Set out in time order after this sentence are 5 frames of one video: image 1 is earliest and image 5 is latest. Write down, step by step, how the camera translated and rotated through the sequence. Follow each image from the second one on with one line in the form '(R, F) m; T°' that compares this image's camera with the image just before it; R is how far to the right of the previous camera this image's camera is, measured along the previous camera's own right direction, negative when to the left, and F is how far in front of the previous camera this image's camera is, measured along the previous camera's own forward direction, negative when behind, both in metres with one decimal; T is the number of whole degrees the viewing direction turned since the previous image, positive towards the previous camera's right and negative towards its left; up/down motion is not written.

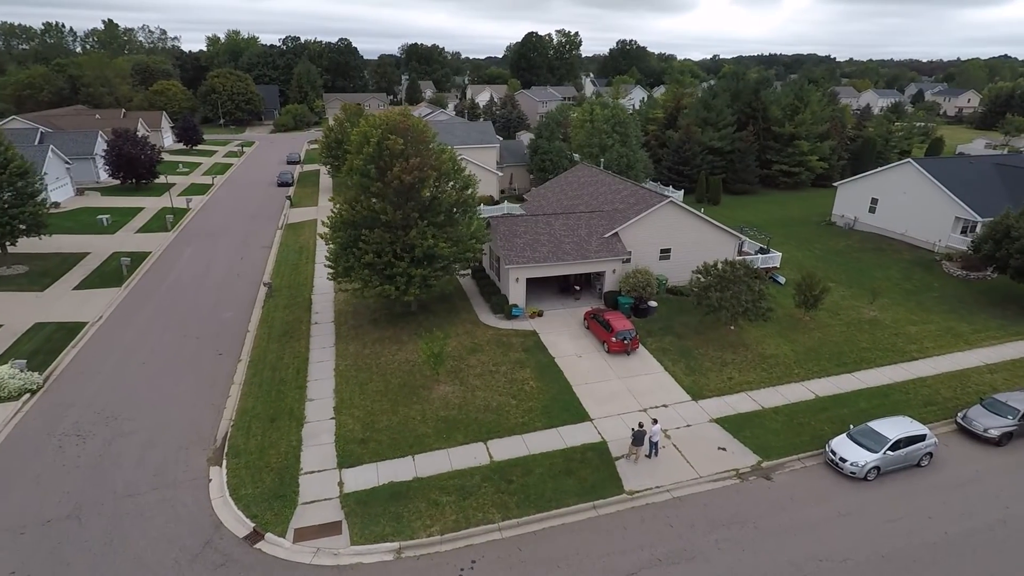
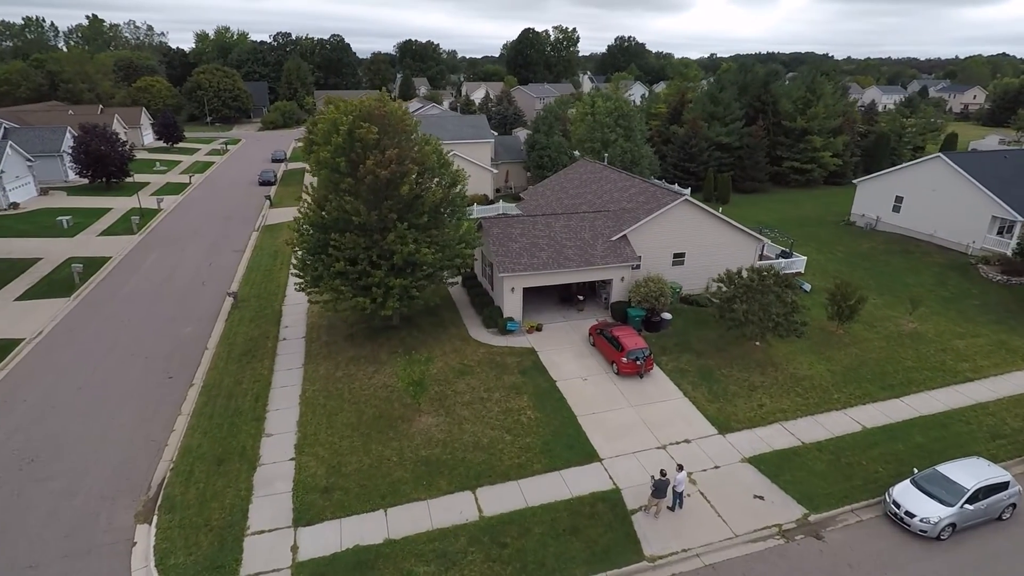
(+0.1, +3.3) m; 0°
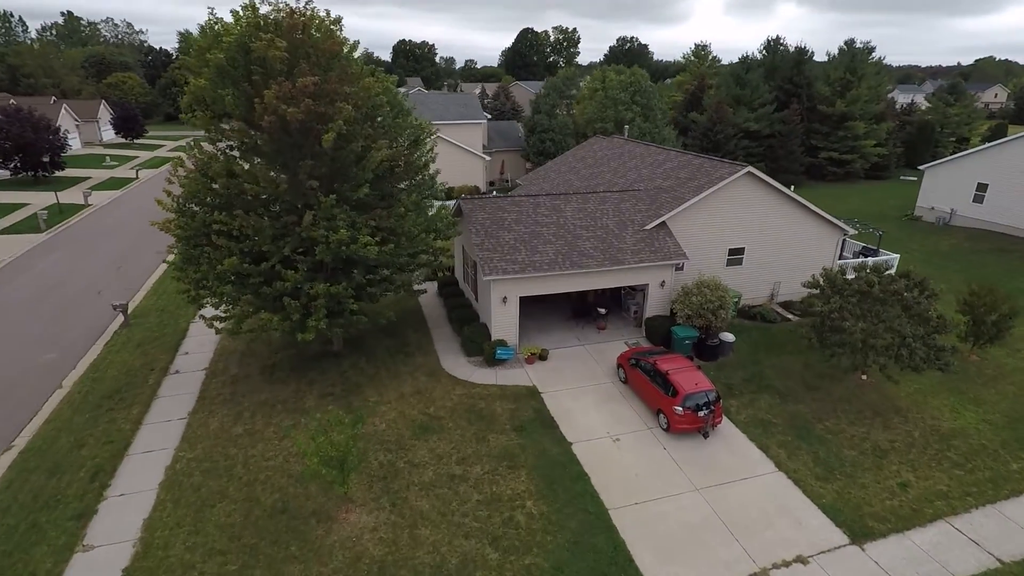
(+0.2, +7.4) m; 0°
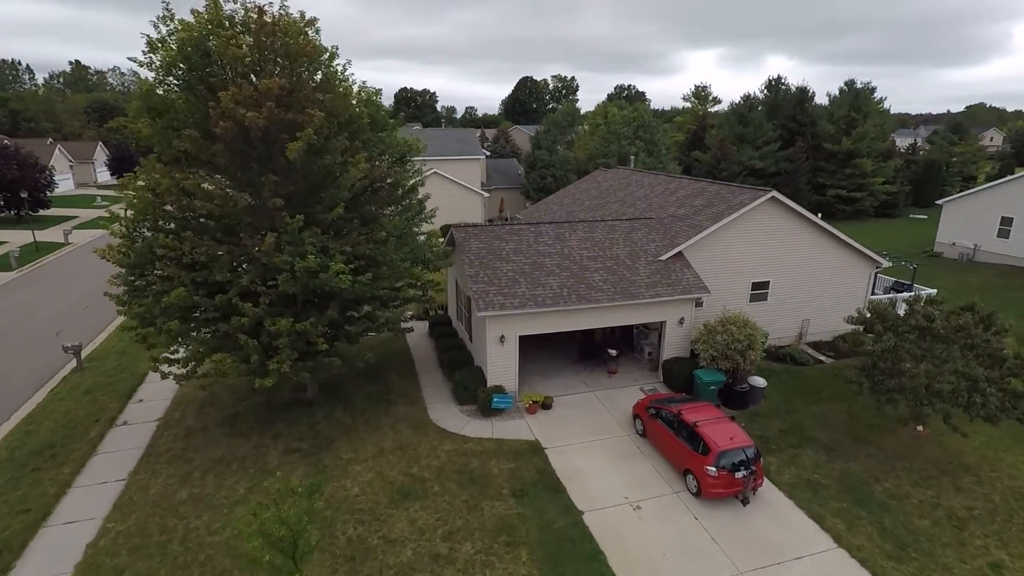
(0.0, +2.0) m; 0°
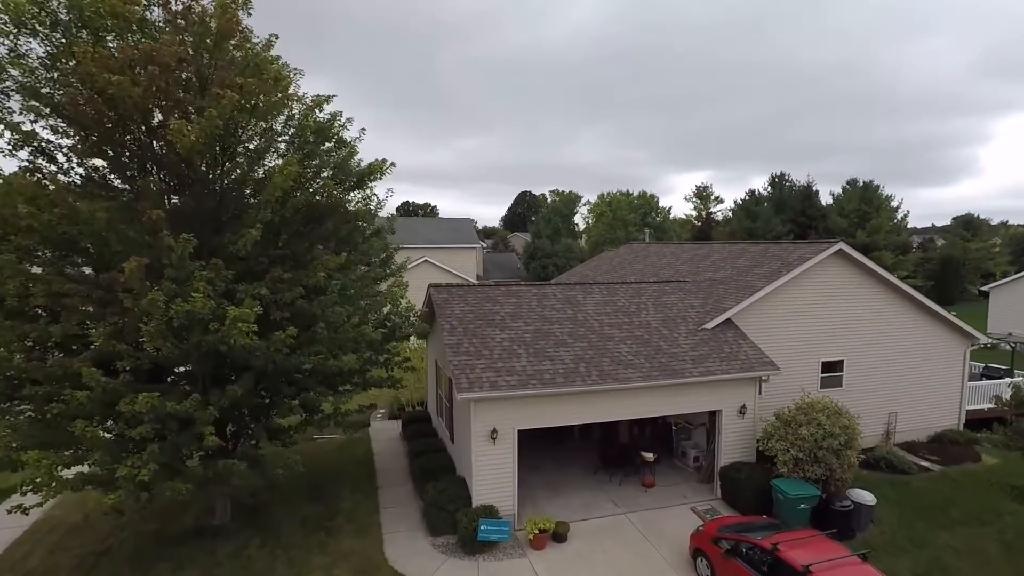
(+0.1, +3.9) m; 0°
